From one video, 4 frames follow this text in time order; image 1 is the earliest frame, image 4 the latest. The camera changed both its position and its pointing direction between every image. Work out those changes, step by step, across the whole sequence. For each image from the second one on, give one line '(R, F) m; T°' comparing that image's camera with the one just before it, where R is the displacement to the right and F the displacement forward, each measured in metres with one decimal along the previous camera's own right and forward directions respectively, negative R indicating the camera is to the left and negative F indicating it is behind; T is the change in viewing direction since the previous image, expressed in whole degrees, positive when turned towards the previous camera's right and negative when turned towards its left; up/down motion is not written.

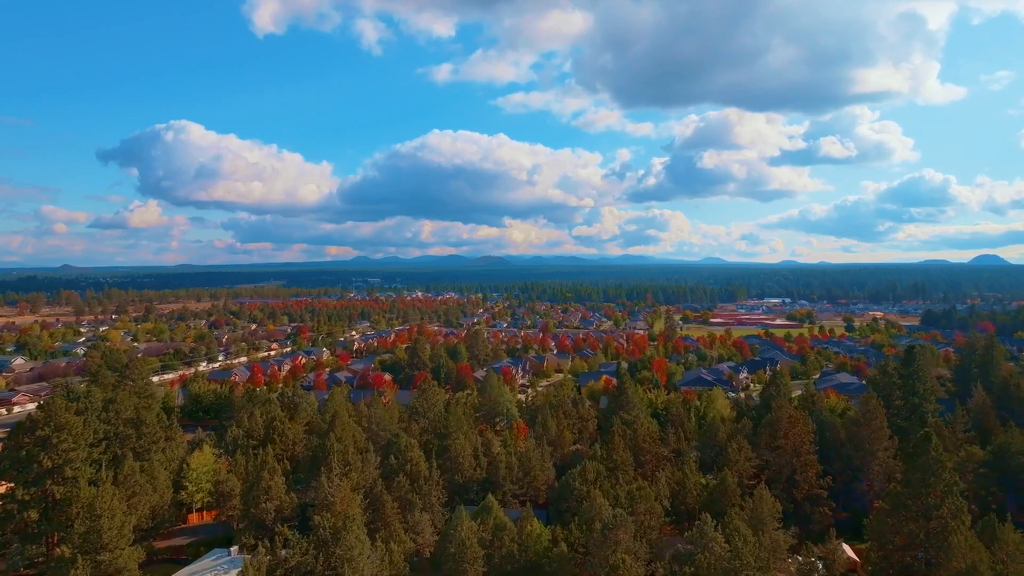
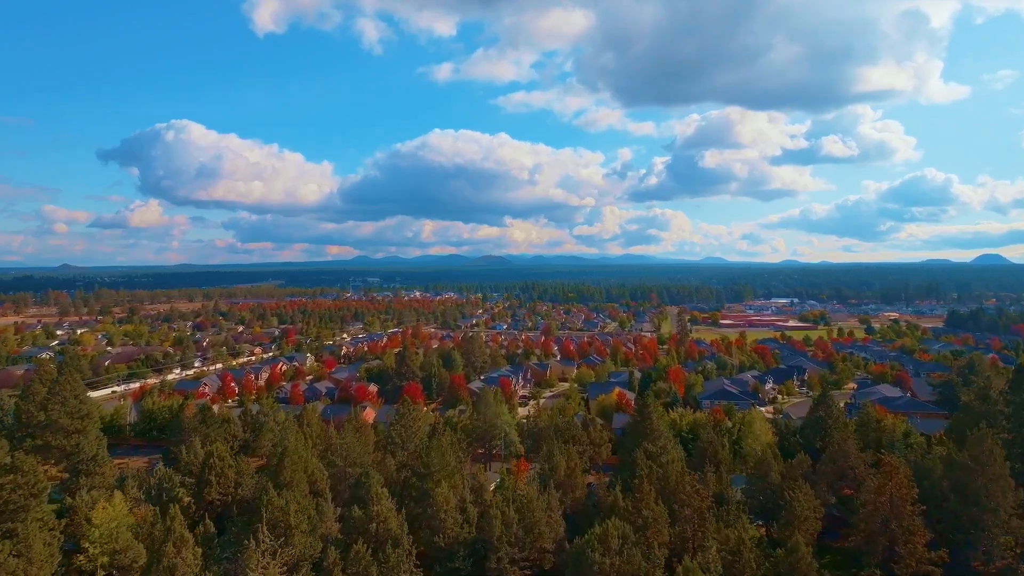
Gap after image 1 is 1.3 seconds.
(+0.1, +4.0) m; 0°
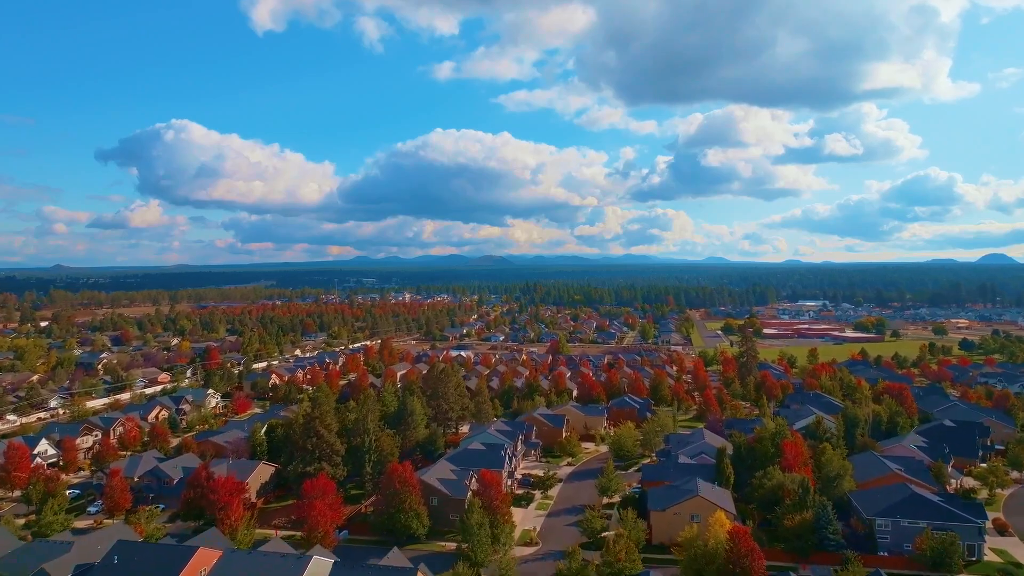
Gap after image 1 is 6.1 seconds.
(+0.2, +14.8) m; 0°
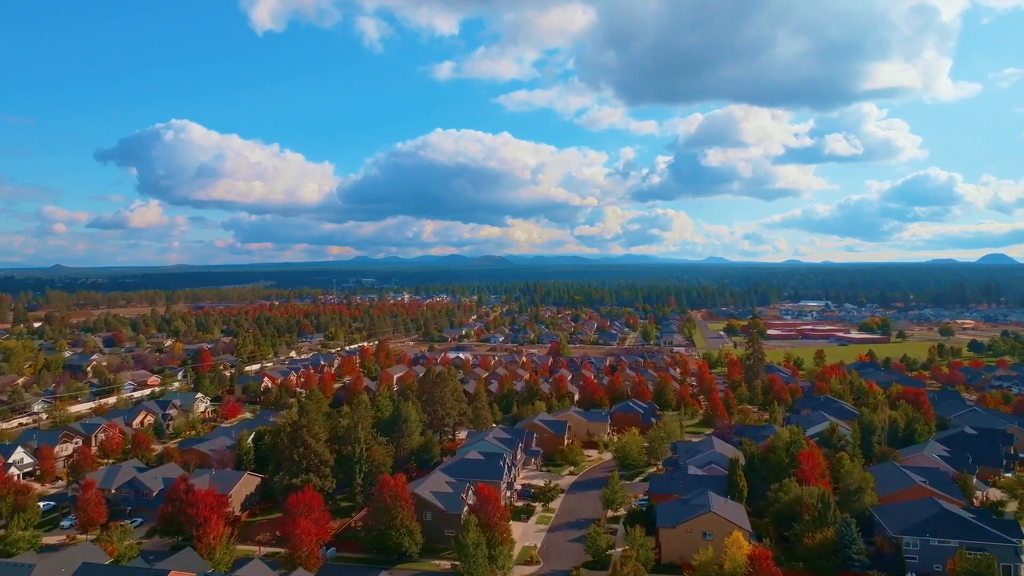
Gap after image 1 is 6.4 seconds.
(0.0, +1.1) m; 0°
